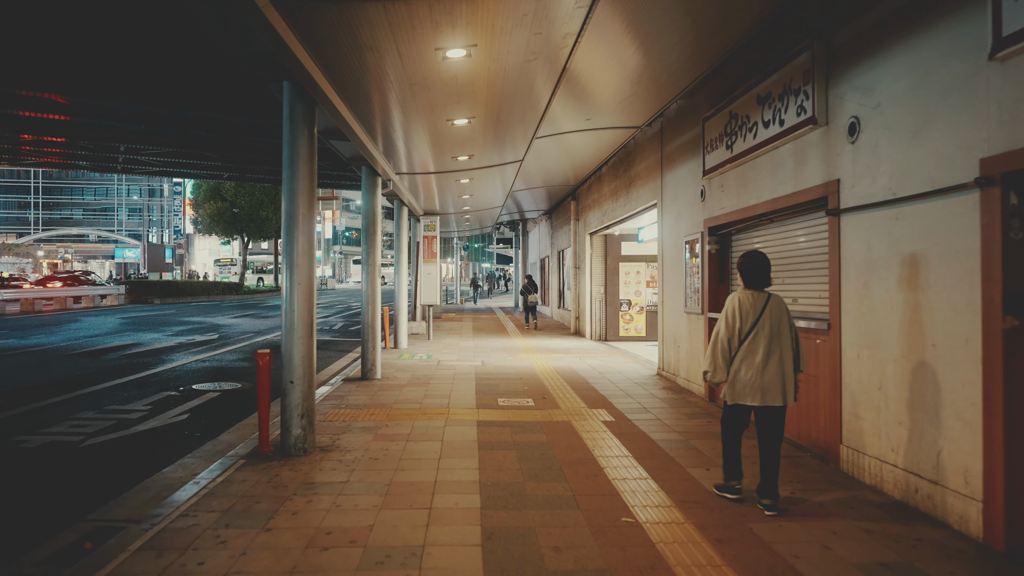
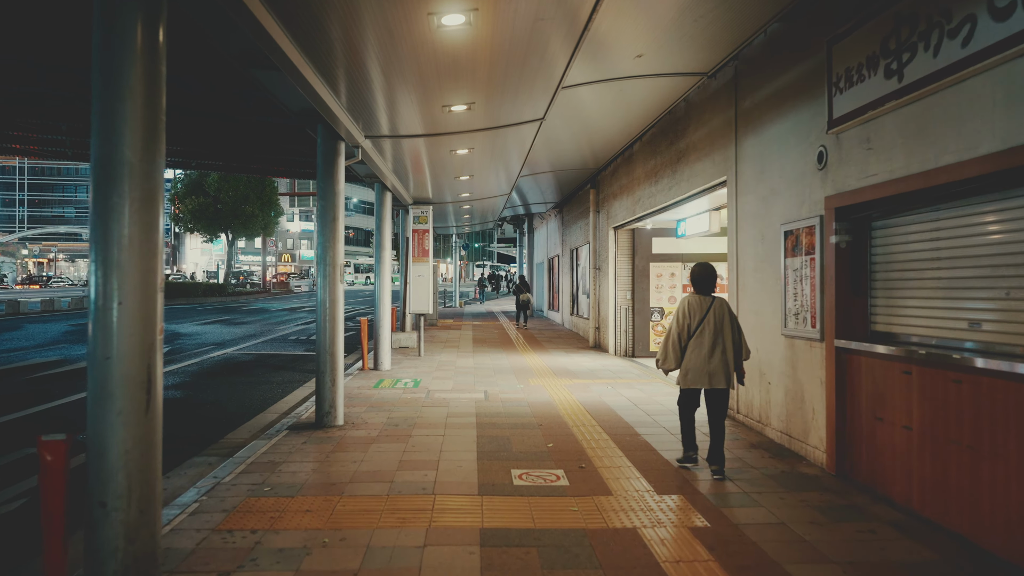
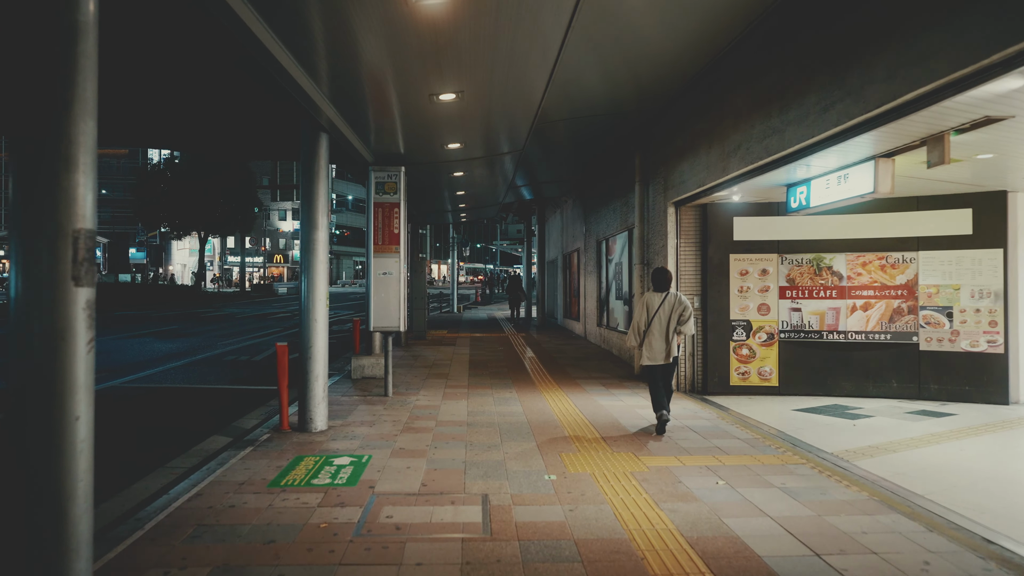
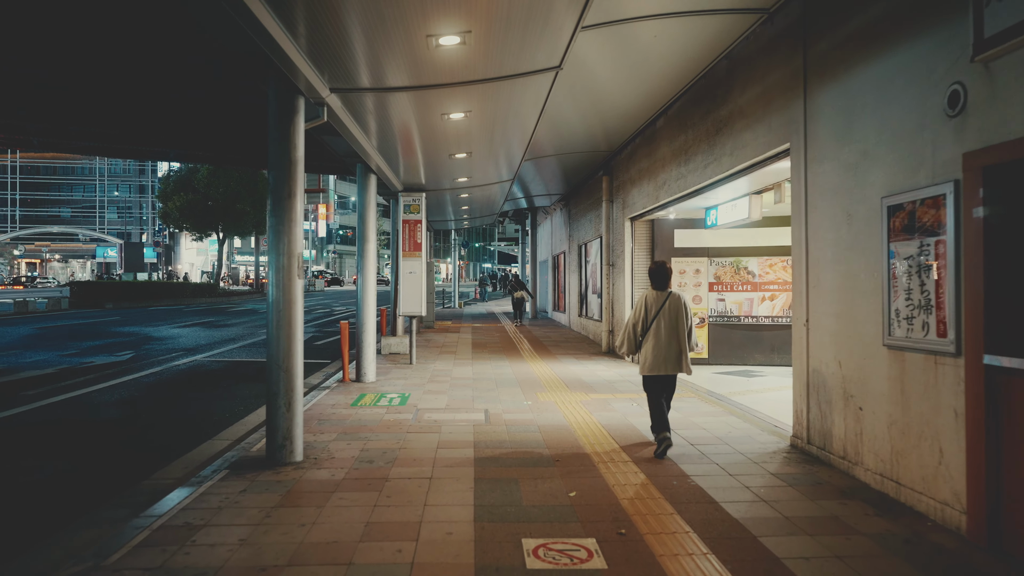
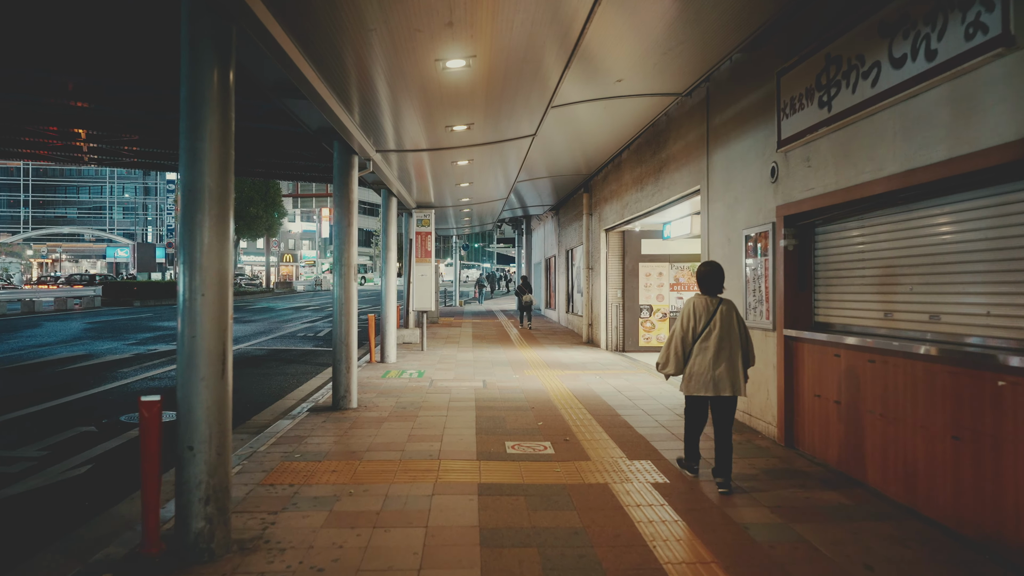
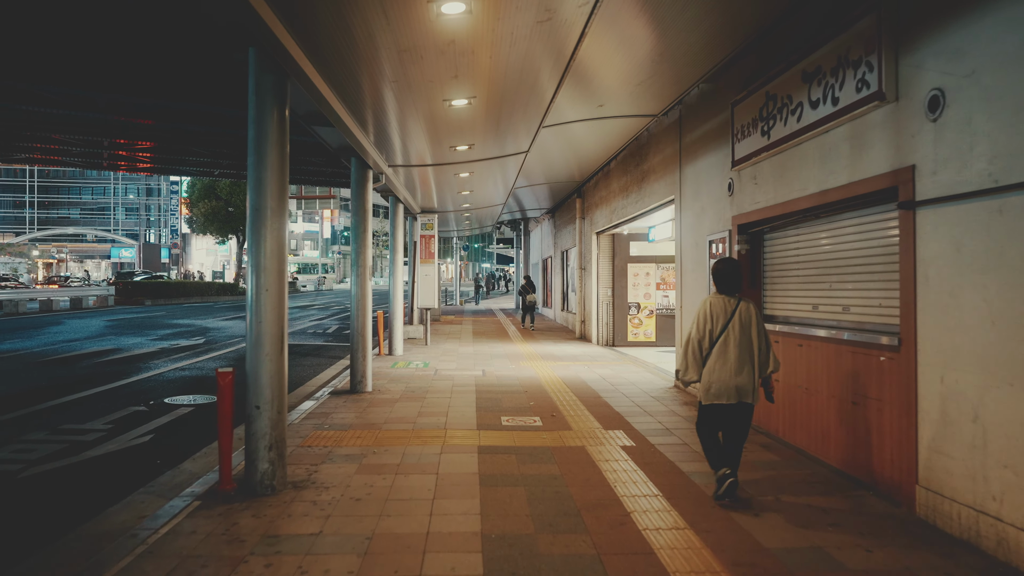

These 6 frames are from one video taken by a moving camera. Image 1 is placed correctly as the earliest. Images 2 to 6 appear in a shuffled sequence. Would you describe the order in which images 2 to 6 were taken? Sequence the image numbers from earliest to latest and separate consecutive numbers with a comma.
6, 5, 2, 4, 3
